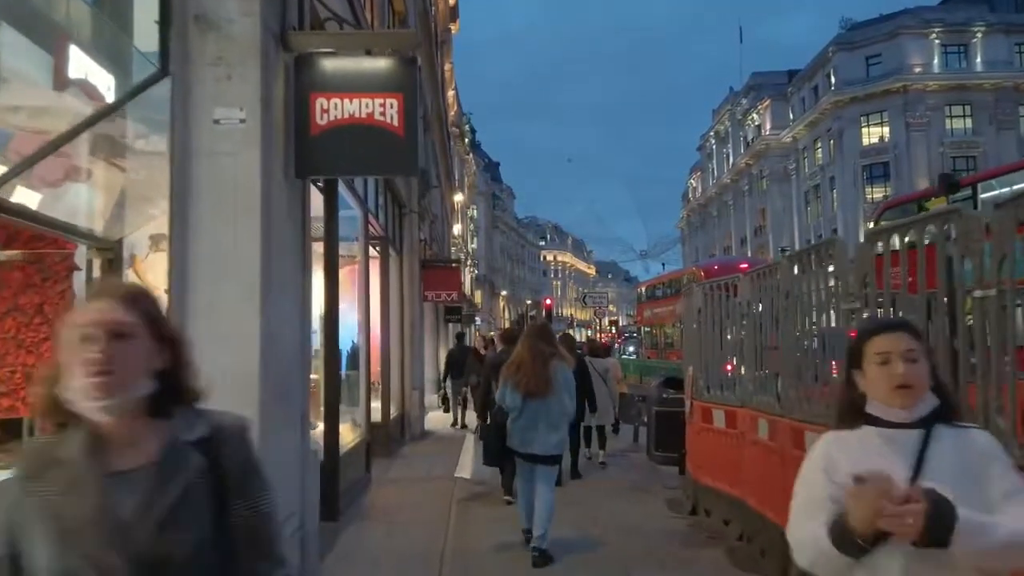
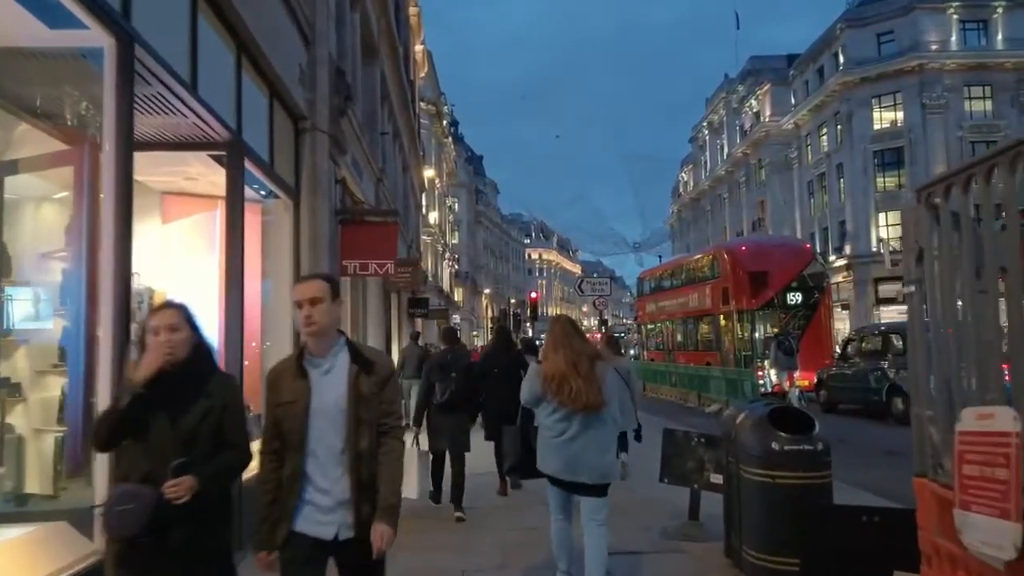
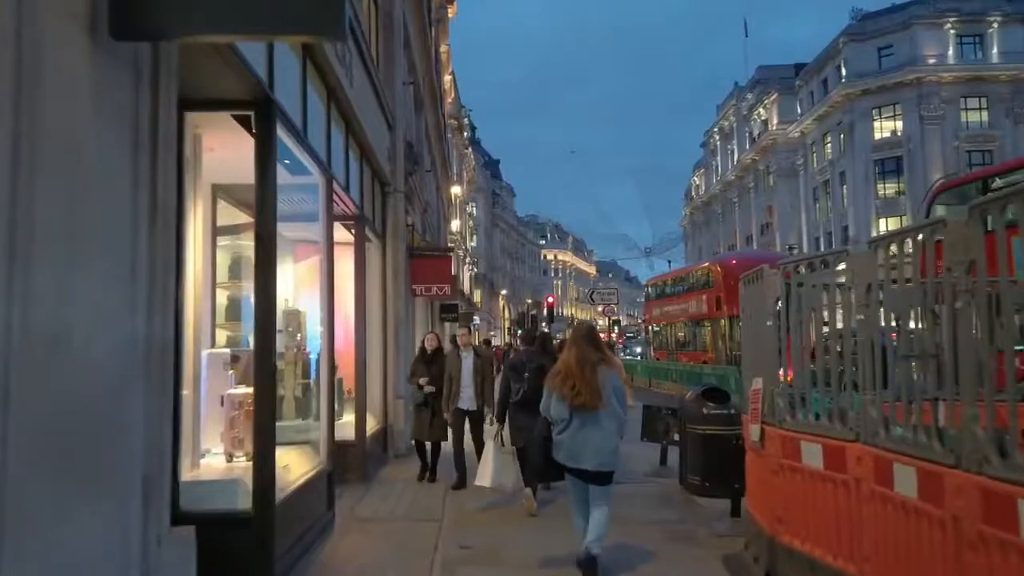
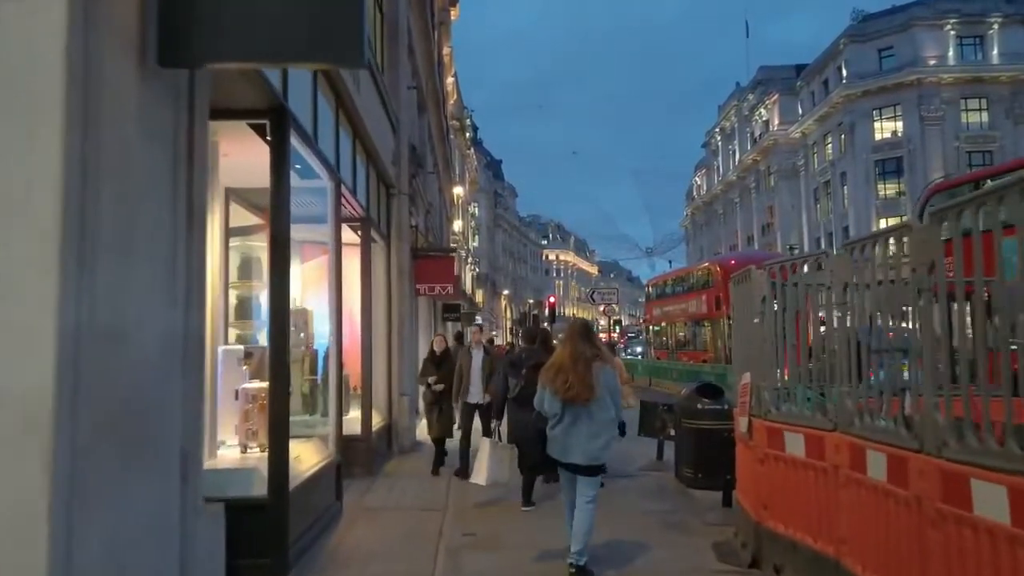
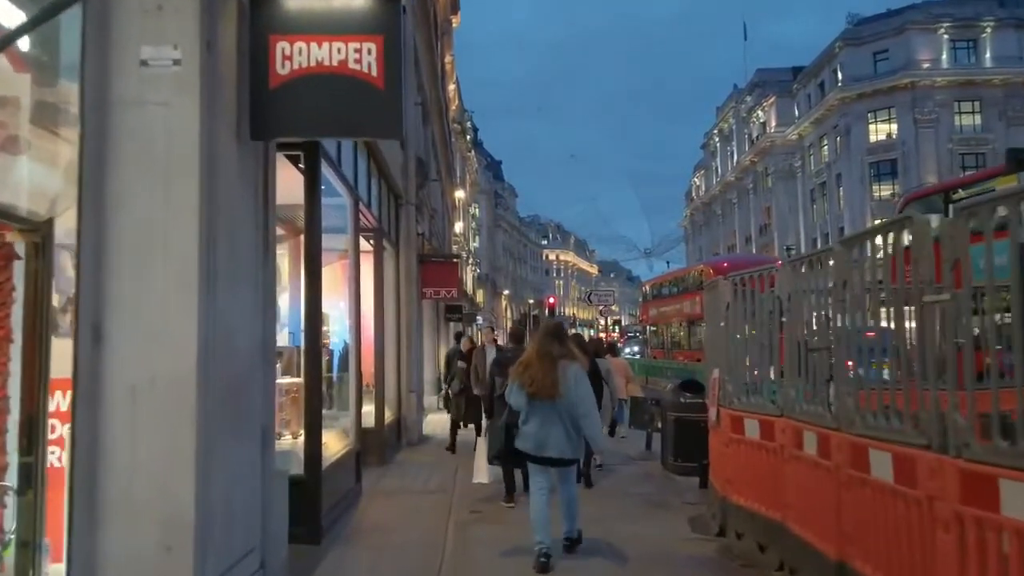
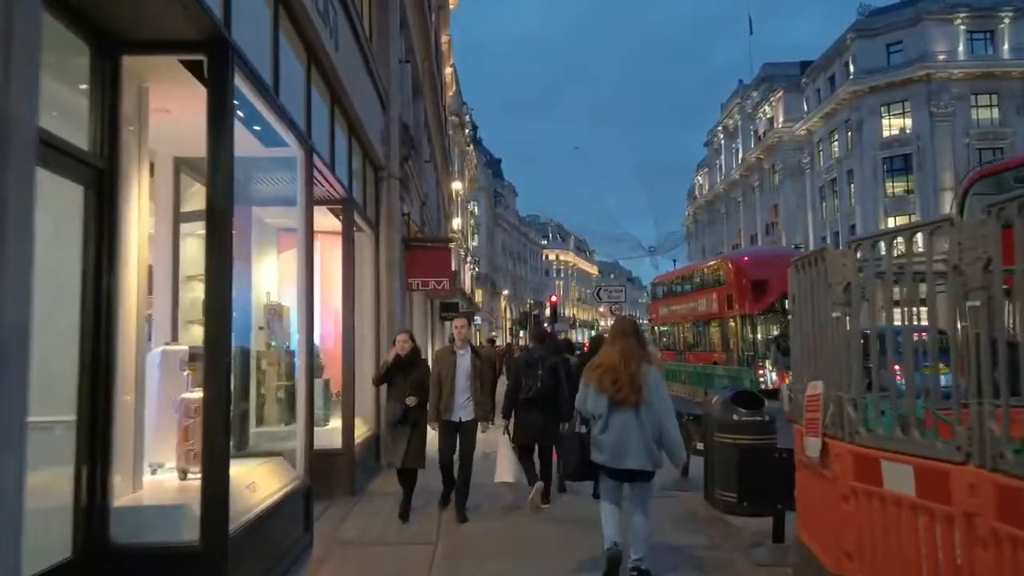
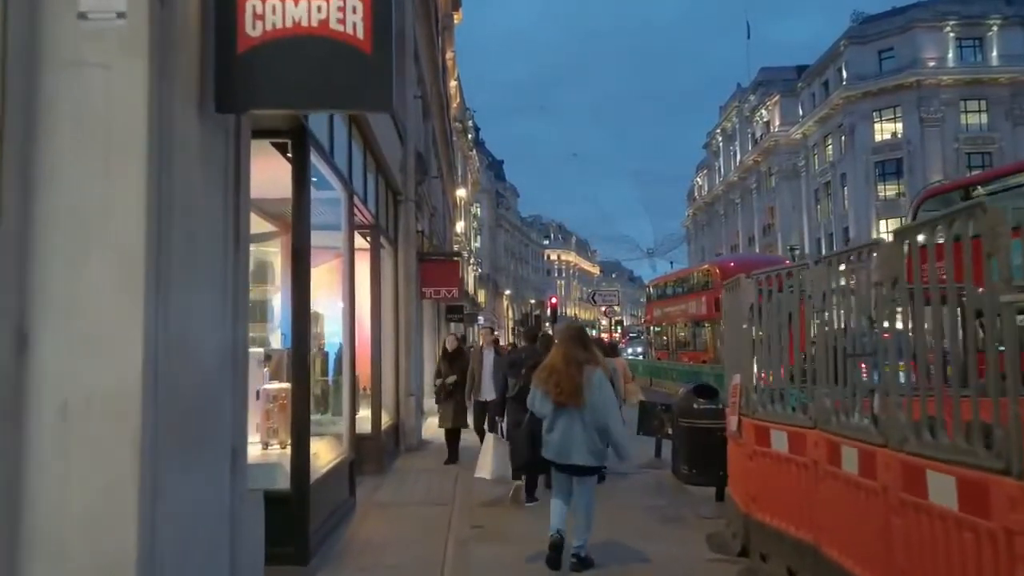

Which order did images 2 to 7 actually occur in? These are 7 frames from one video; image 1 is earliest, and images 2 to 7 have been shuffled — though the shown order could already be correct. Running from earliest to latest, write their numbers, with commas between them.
5, 7, 4, 3, 6, 2
